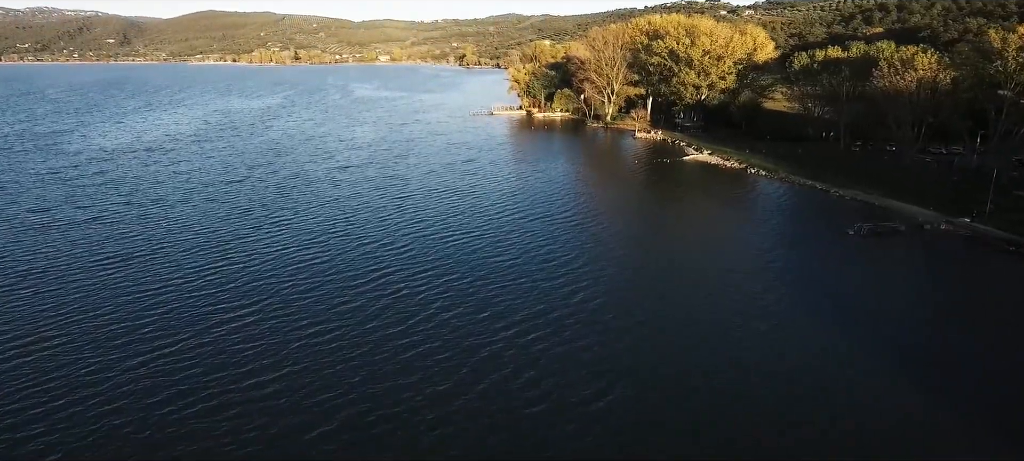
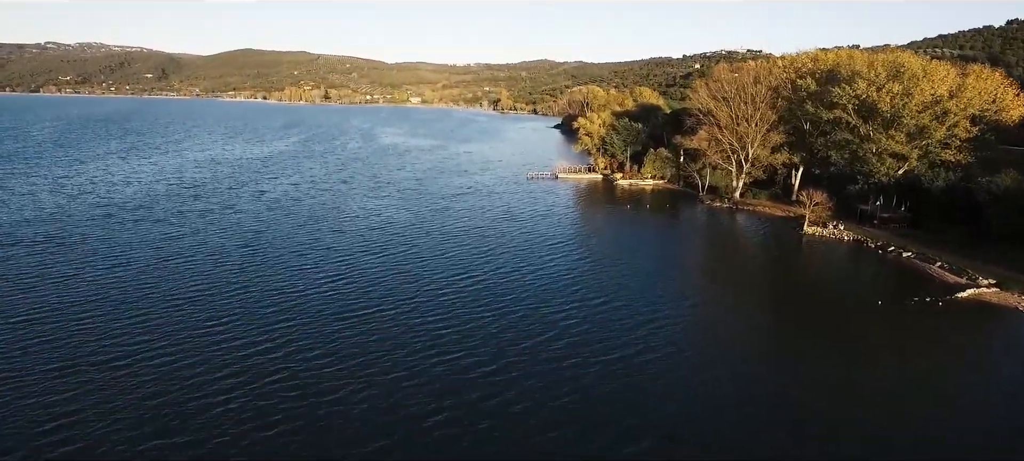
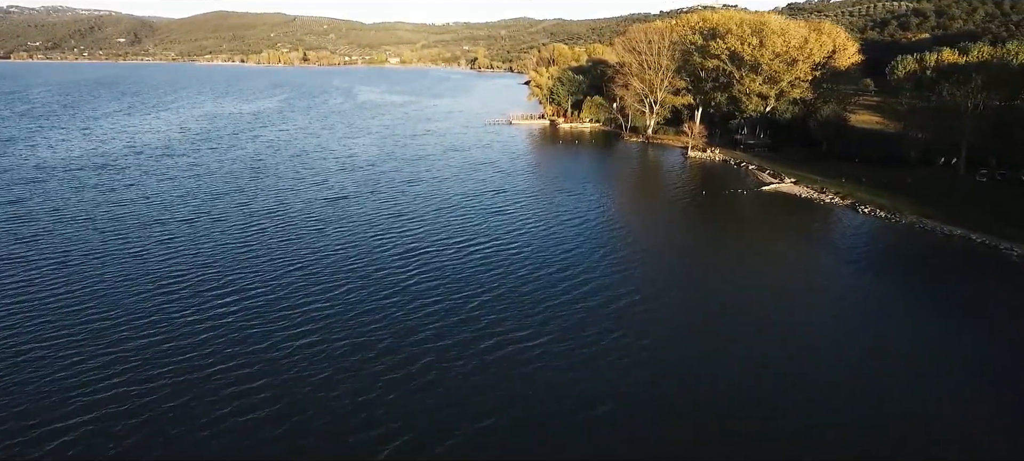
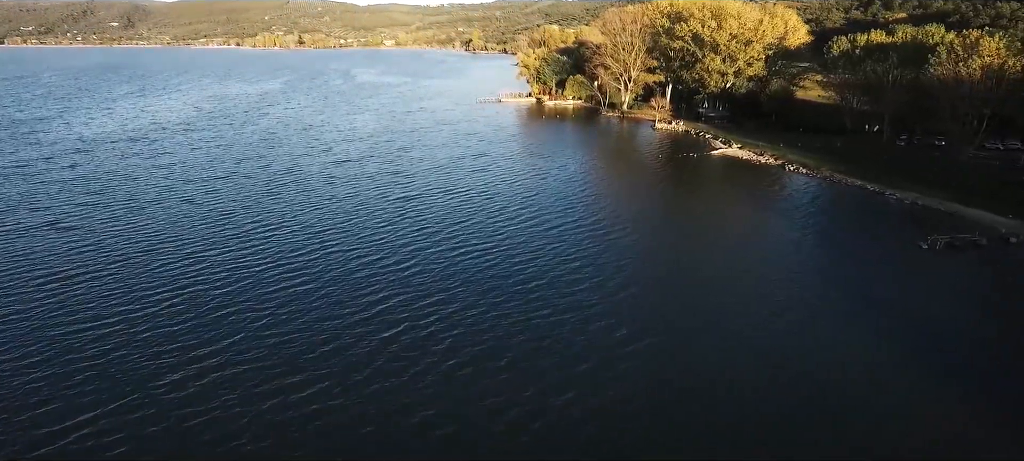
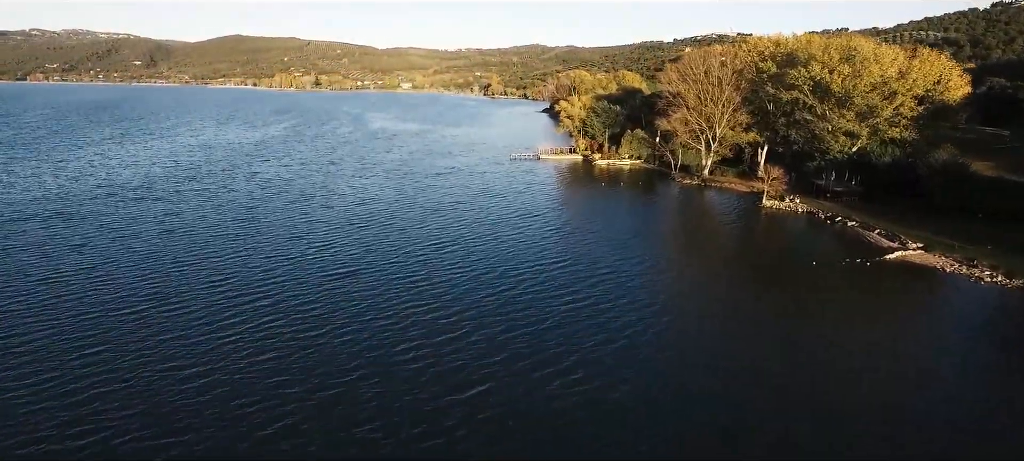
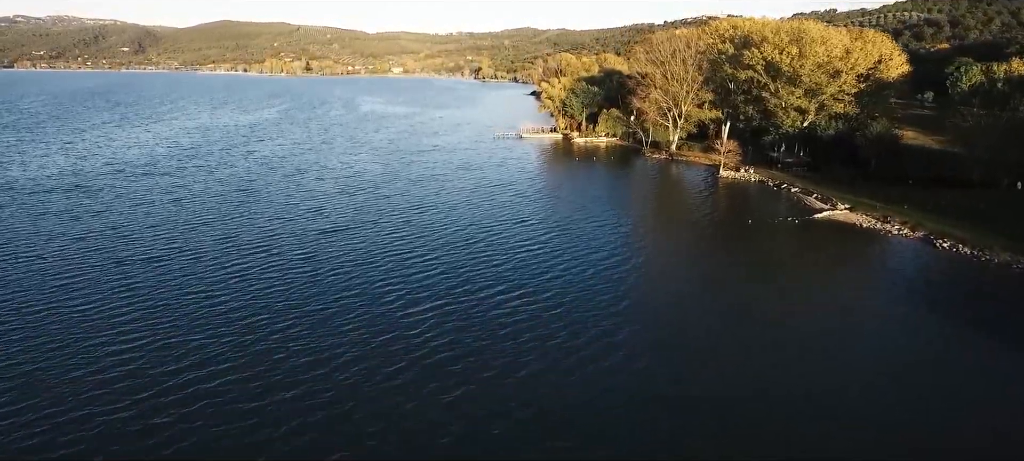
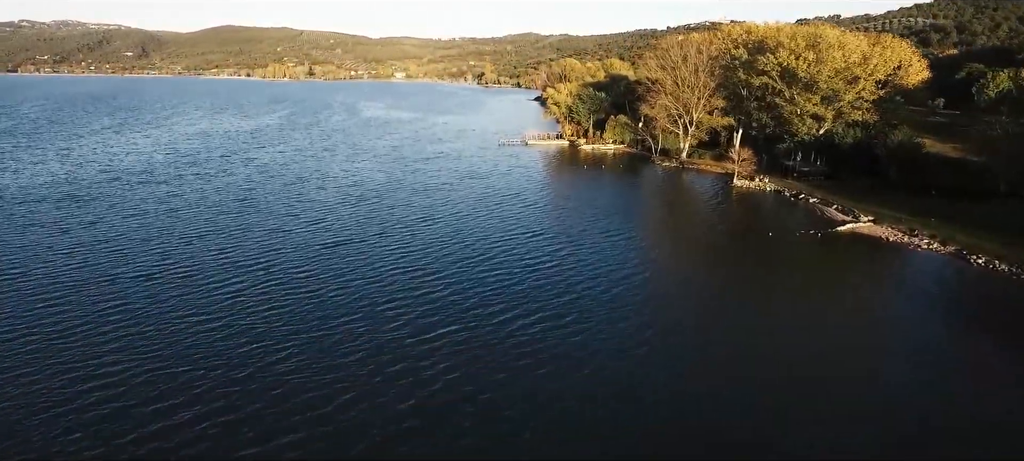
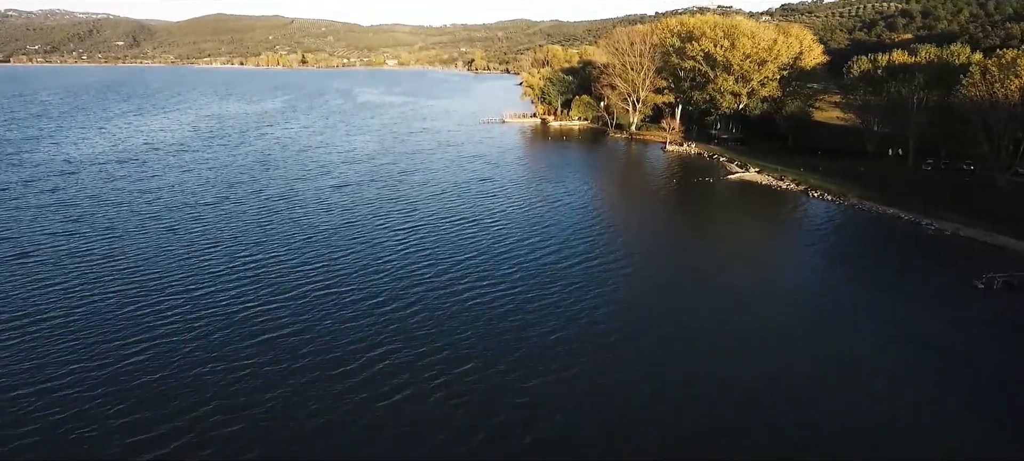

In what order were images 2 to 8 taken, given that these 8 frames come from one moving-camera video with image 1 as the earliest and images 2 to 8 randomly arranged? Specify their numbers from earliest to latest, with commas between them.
4, 8, 3, 6, 7, 5, 2
